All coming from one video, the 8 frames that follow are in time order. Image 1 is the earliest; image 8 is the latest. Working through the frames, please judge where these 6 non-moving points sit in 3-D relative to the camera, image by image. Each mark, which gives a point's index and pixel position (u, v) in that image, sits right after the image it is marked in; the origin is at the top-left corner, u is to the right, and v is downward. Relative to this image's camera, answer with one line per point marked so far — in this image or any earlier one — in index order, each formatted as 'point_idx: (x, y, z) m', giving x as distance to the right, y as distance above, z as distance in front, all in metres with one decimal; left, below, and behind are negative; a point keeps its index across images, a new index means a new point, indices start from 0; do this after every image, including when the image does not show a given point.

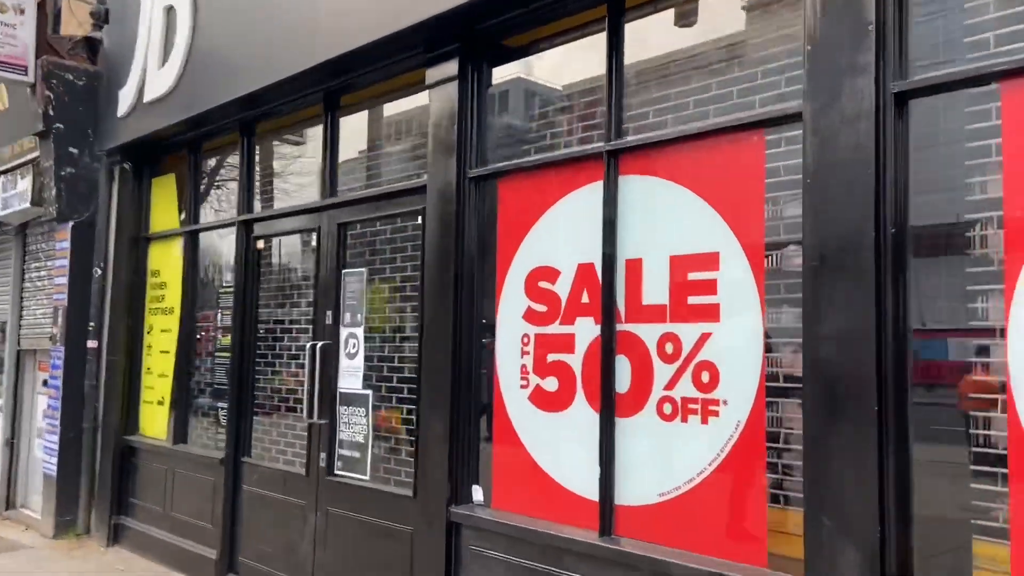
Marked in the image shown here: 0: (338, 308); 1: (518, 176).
0: (-1.2, -0.1, +5.2) m
1: (0.0, +0.6, +4.2) m
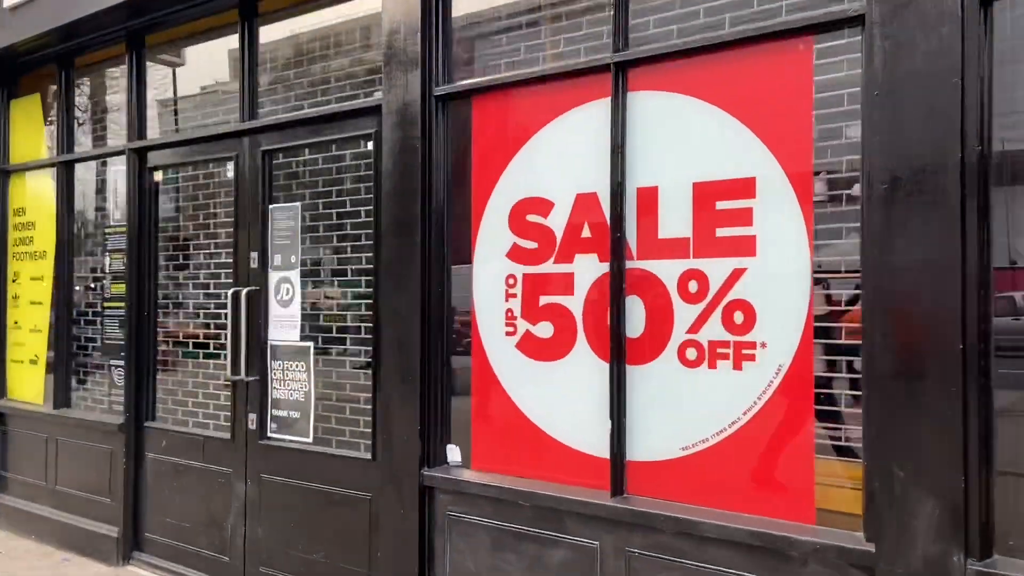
0: (-1.4, +0.2, +4.5) m
1: (-0.1, +0.9, +3.6) m
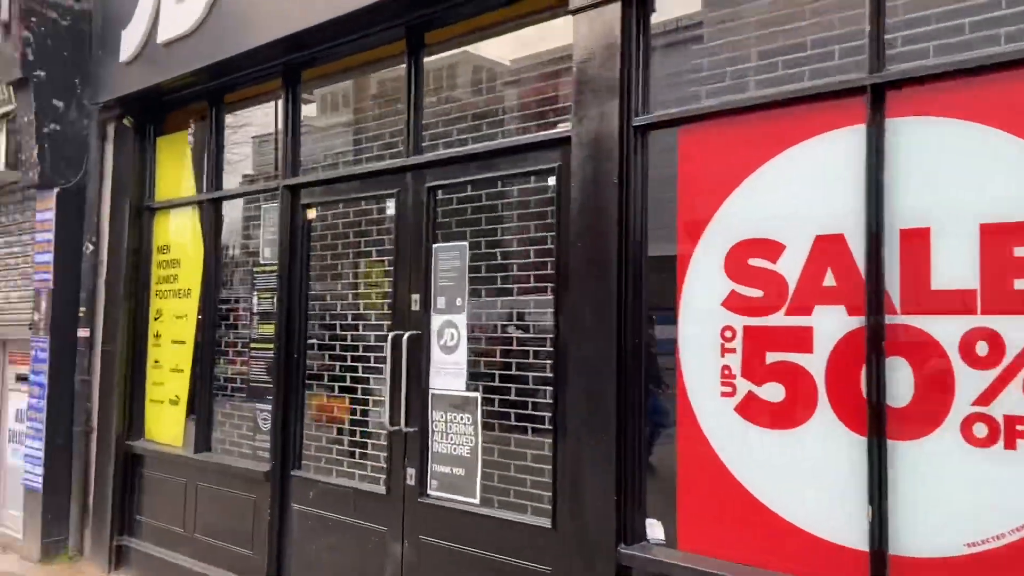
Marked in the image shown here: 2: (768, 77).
0: (-0.5, 0.0, +4.2) m
1: (+0.8, +0.7, +3.2) m
2: (+1.1, +0.8, +3.1) m
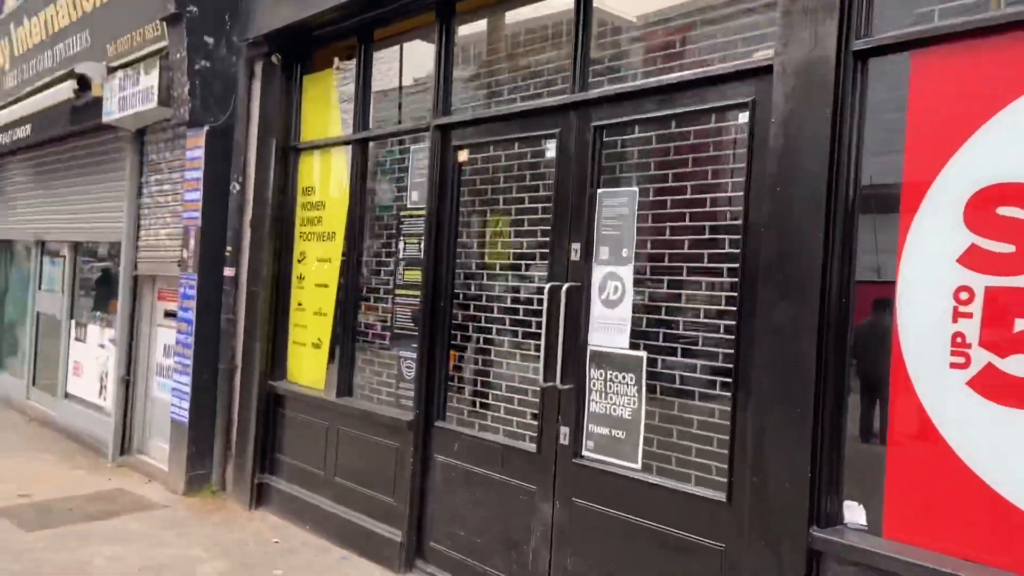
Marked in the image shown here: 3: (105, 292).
0: (+0.4, +0.2, +3.9) m
1: (+1.5, +0.8, +2.7) m
2: (+1.8, +1.0, +2.6) m
3: (-3.9, 0.0, +7.4) m
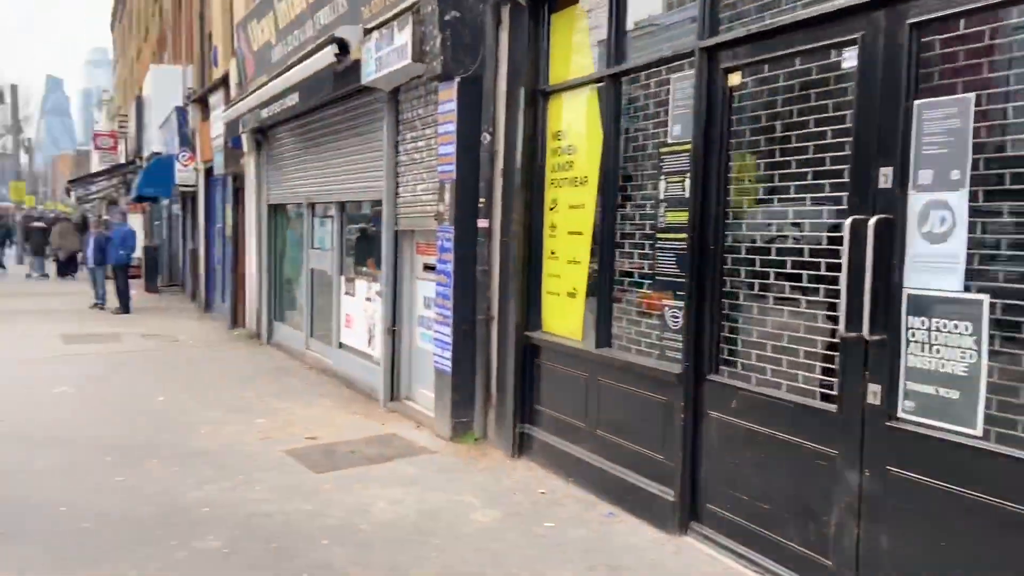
0: (+1.6, +0.5, +3.3) m
1: (+2.4, +1.1, +1.8) m
2: (+2.6, +1.2, +1.6) m
3: (-1.4, +0.4, +7.9) m
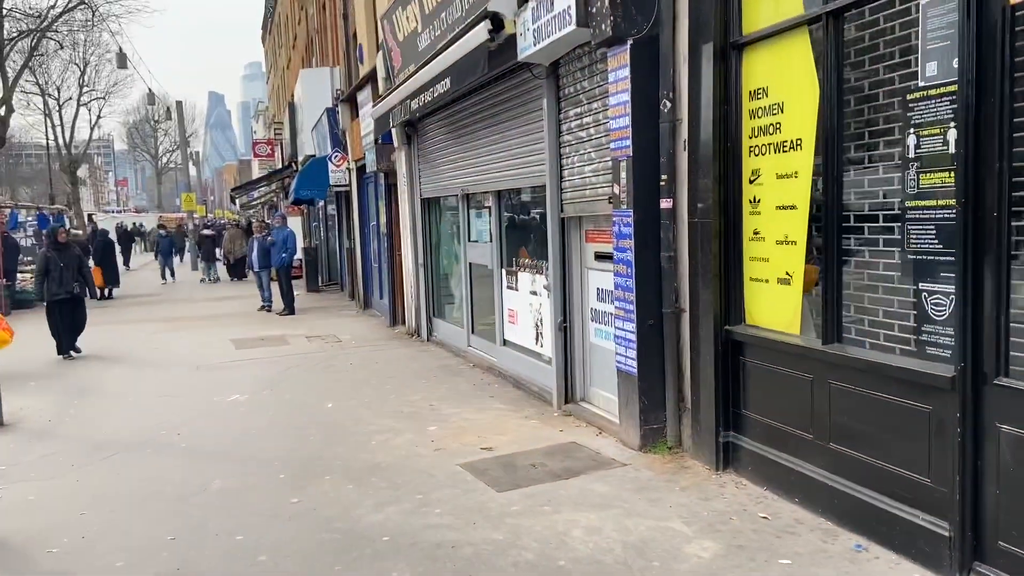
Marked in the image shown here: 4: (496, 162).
0: (+2.4, +0.6, +2.3) m
1: (+2.8, +1.2, +0.7) m
2: (+2.9, +1.3, +0.4) m
3: (+0.2, +0.5, +7.3) m
4: (-0.2, +1.3, +7.8) m
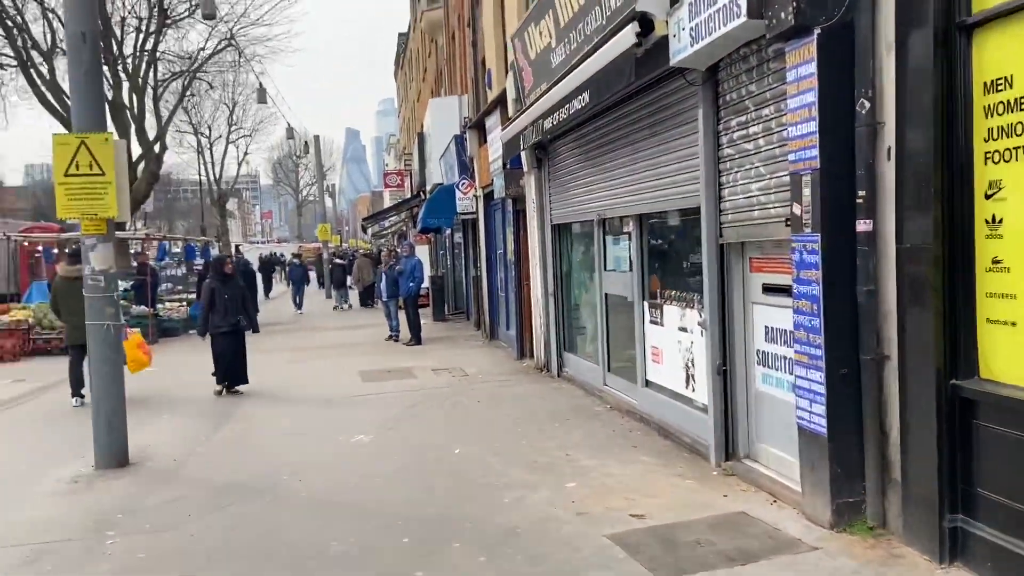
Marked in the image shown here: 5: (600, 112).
0: (+2.8, +0.5, +1.1) m
1: (+3.0, +1.1, -0.5) m
2: (+3.1, +1.2, -0.8) m
3: (+1.4, +0.2, +6.5) m
4: (+1.1, +1.0, +7.1) m
5: (+0.9, +1.8, +7.9) m
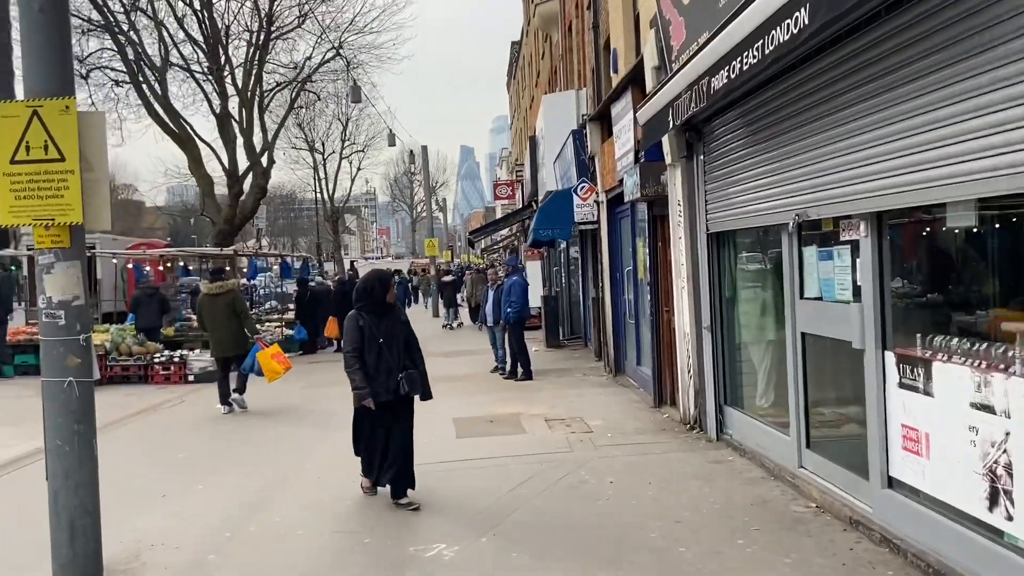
0: (+2.9, +0.4, -1.7) m
1: (+2.8, +1.0, -3.4) m
2: (+2.8, +1.1, -3.6) m
3: (+2.2, -0.1, +3.7) m
4: (+2.1, +0.7, +4.4) m
5: (+1.9, +1.5, +5.2) m
